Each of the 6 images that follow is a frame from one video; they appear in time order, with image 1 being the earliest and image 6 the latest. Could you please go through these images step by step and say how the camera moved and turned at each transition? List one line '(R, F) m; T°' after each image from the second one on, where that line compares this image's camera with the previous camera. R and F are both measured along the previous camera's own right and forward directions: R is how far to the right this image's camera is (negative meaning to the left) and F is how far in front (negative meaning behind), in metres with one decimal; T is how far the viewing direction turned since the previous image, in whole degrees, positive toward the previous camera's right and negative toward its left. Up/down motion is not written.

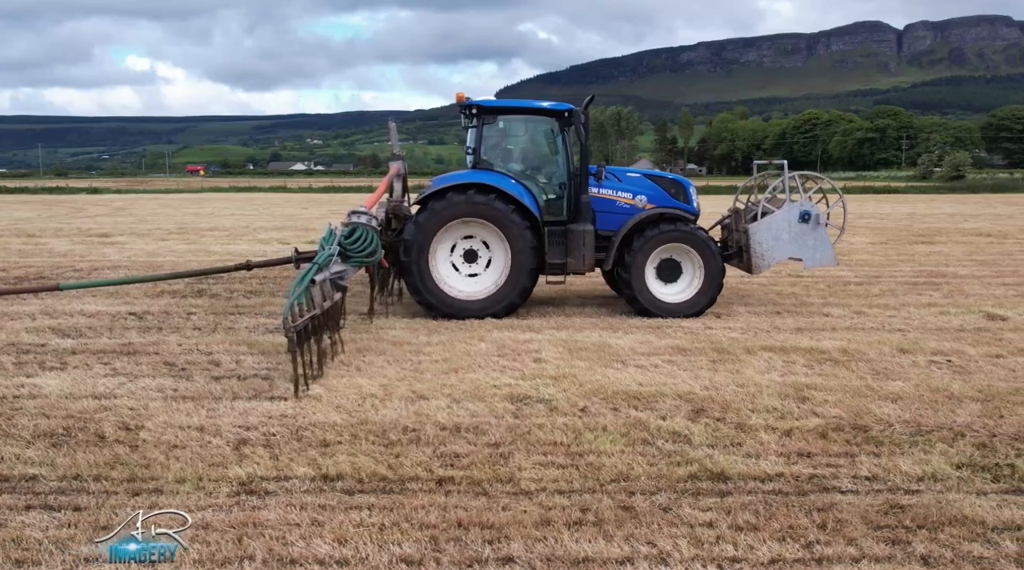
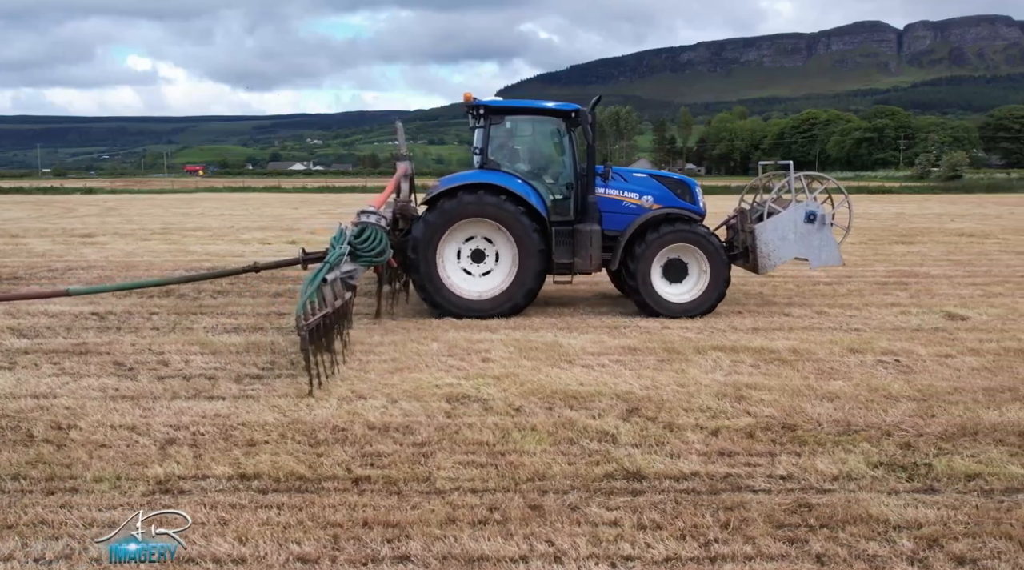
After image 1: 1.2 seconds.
(+0.3, 0.0) m; 0°
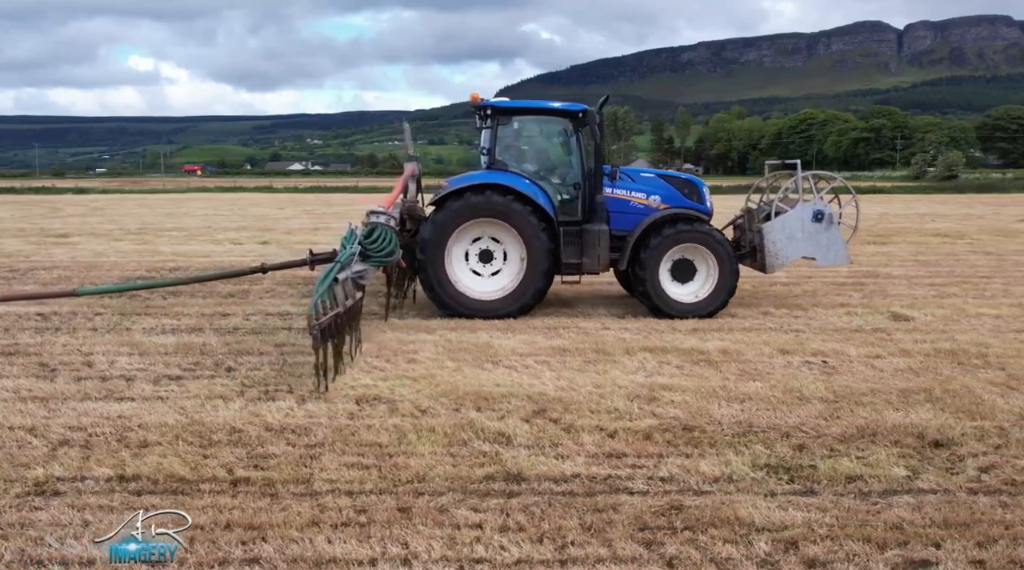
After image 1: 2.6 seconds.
(+0.5, 0.0) m; 0°
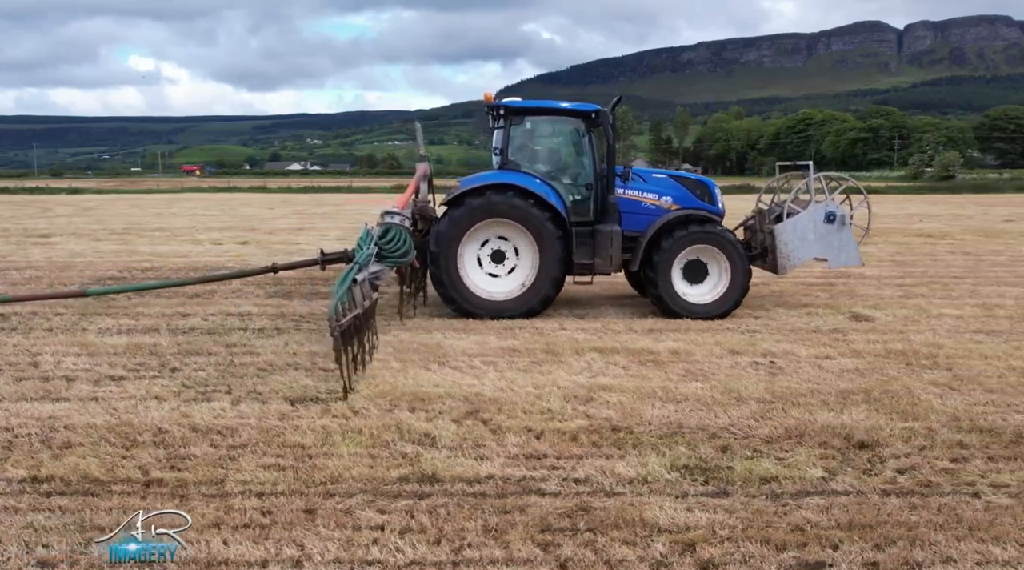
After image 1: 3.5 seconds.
(+0.3, 0.0) m; 0°
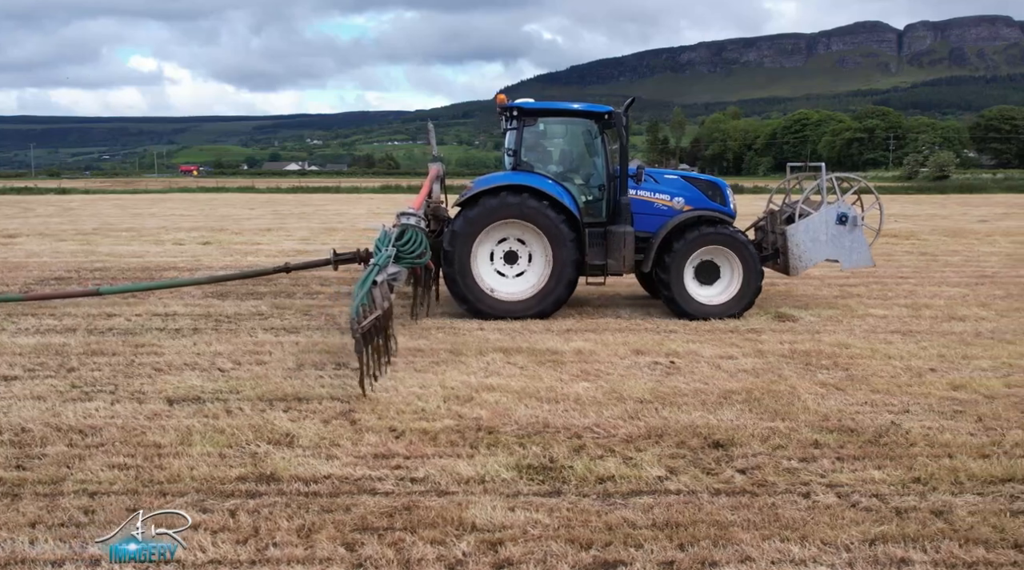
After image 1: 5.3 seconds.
(+0.6, 0.0) m; 0°
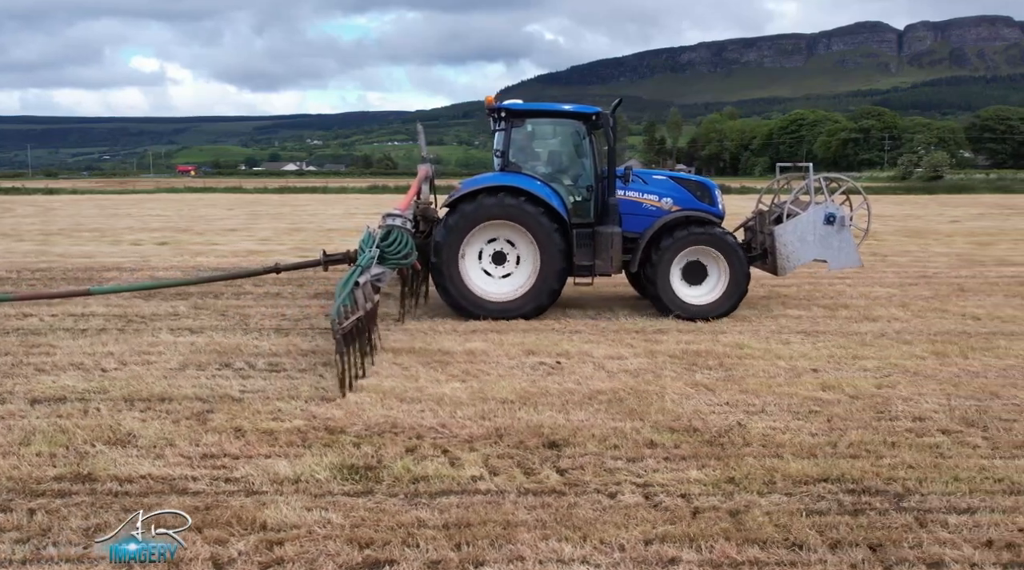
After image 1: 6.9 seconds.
(+0.7, 0.0) m; 0°
